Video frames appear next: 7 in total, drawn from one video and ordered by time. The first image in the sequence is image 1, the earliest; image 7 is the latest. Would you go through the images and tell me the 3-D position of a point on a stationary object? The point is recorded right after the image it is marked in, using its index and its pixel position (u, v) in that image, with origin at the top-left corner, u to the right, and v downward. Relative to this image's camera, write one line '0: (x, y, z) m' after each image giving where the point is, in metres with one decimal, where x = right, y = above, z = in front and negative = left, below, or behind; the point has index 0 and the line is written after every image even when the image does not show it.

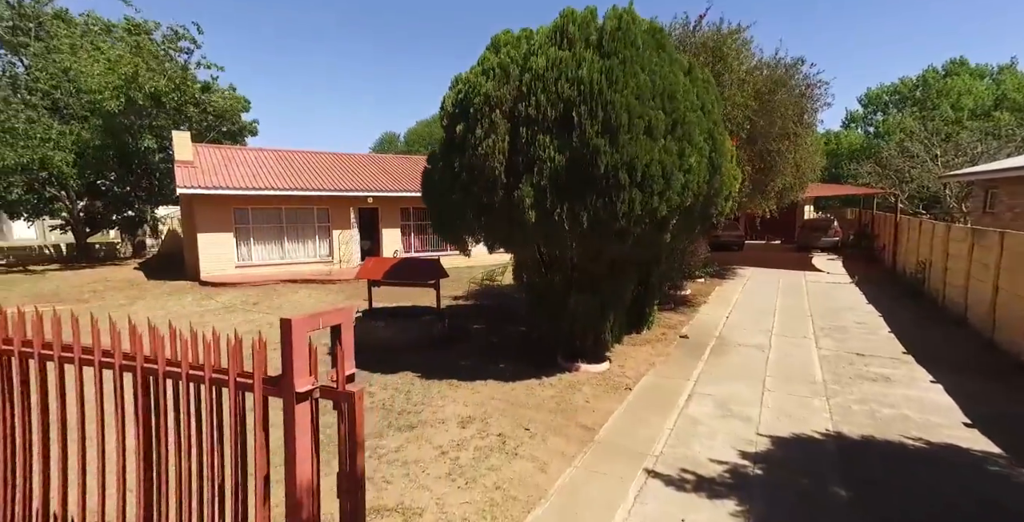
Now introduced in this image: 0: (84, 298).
0: (-12.9, -1.0, +14.9) m
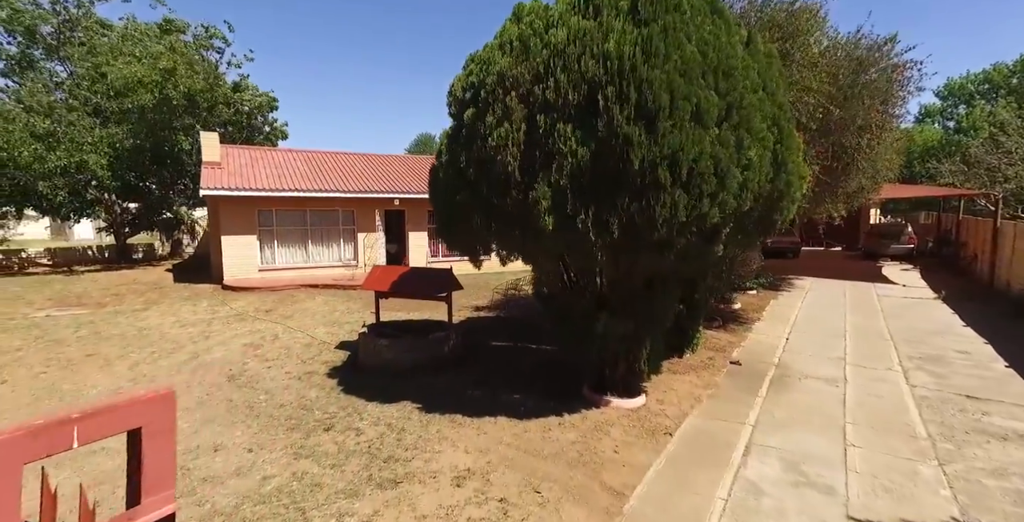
0: (-12.1, -1.1, +14.7) m
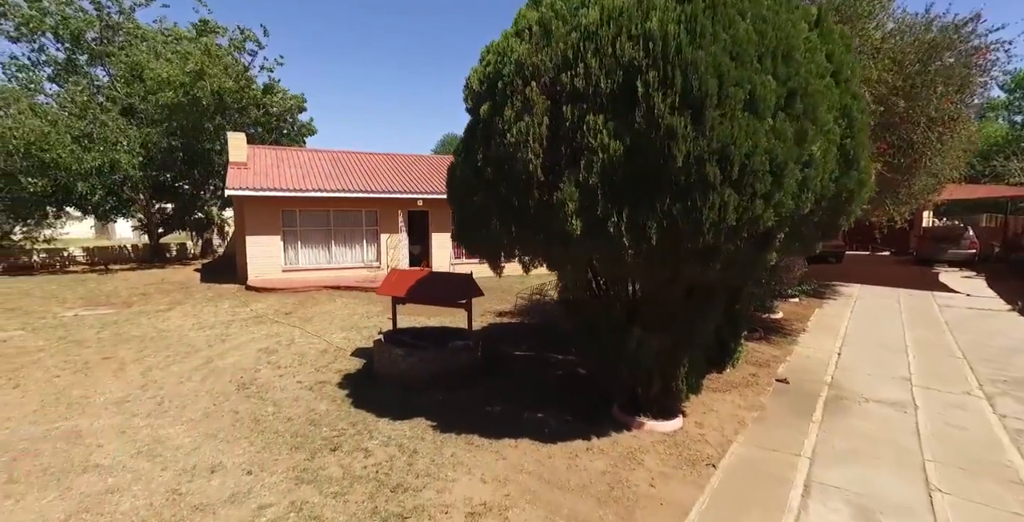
0: (-11.4, -1.1, +14.7) m
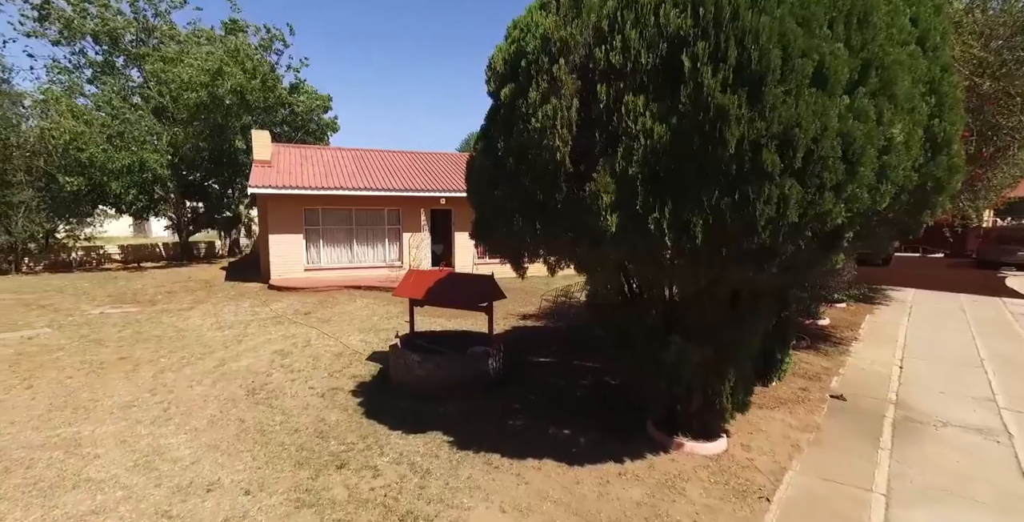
0: (-10.7, -1.1, +14.7) m
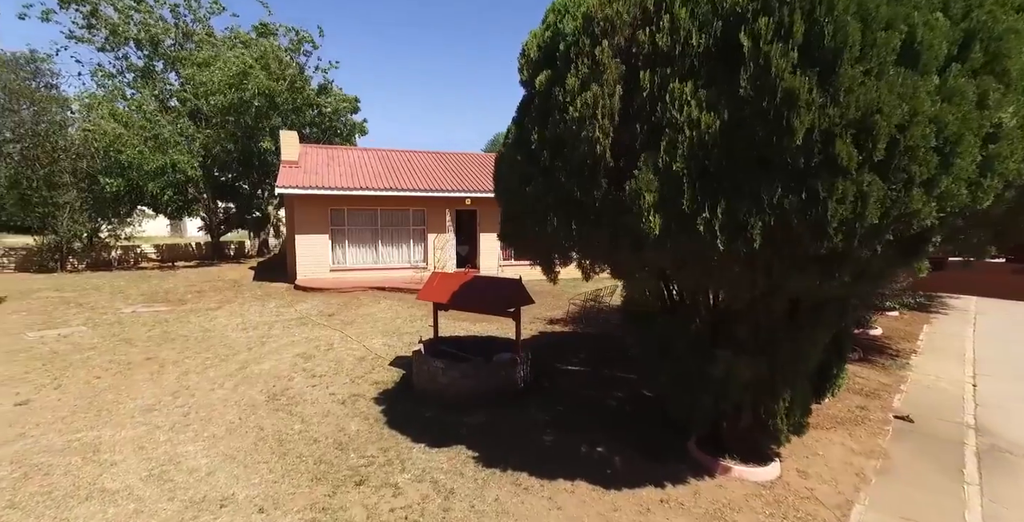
0: (-9.9, -1.1, +14.9) m
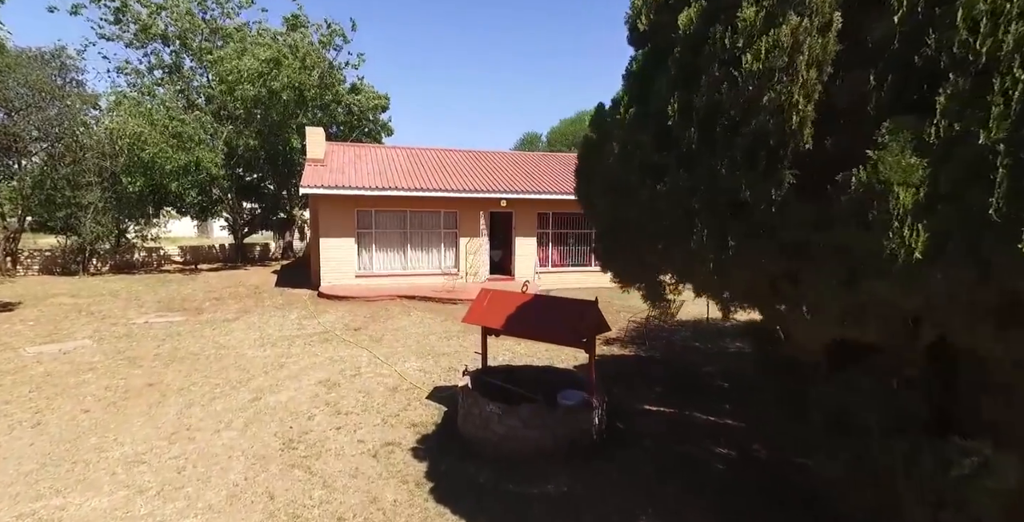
0: (-8.7, -1.2, +13.9) m
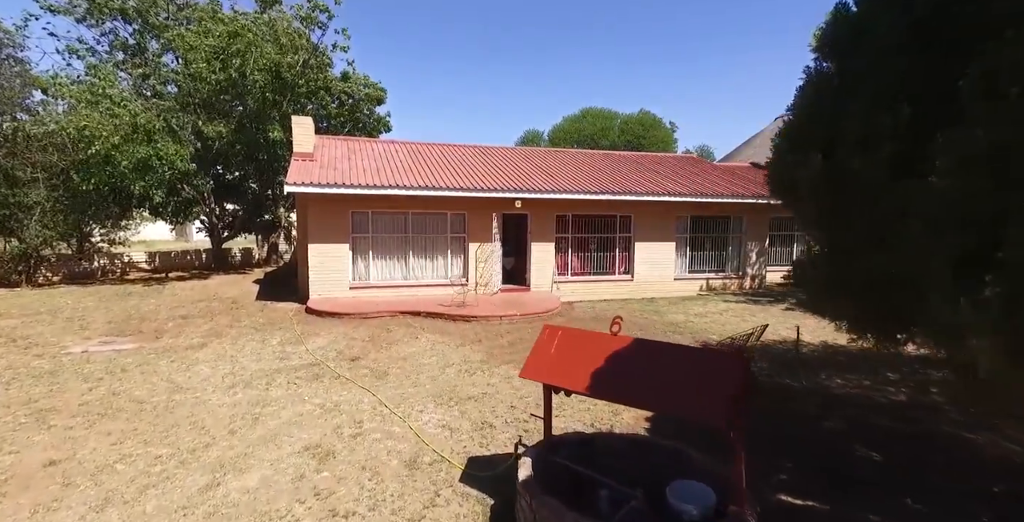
0: (-8.1, -1.5, +11.6) m
